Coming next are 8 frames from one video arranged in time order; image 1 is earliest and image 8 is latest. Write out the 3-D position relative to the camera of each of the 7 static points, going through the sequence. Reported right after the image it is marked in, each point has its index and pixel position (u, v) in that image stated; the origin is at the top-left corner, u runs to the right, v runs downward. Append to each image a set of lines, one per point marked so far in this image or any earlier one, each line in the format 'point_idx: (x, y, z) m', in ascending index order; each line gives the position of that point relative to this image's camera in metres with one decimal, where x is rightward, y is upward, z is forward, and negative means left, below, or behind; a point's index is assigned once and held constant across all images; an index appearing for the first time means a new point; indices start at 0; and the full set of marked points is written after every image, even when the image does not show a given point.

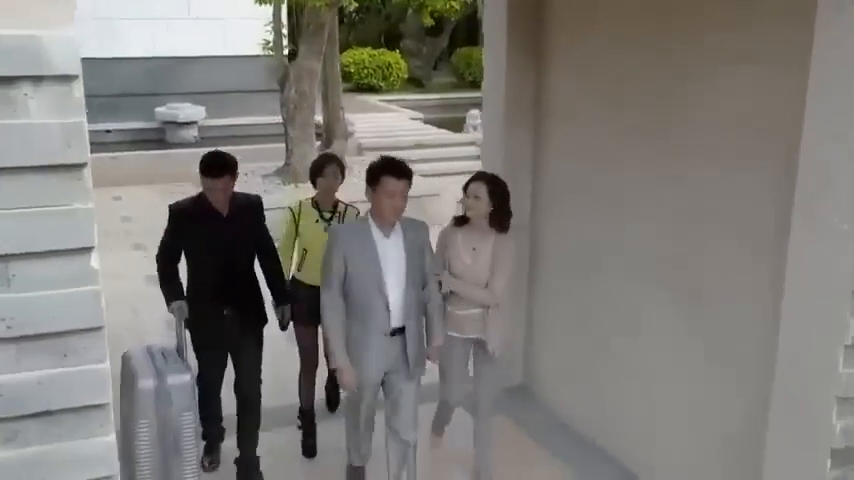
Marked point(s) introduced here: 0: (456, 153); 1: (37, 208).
0: (+0.2, +1.1, +11.8) m
1: (-0.8, +0.1, +1.9) m
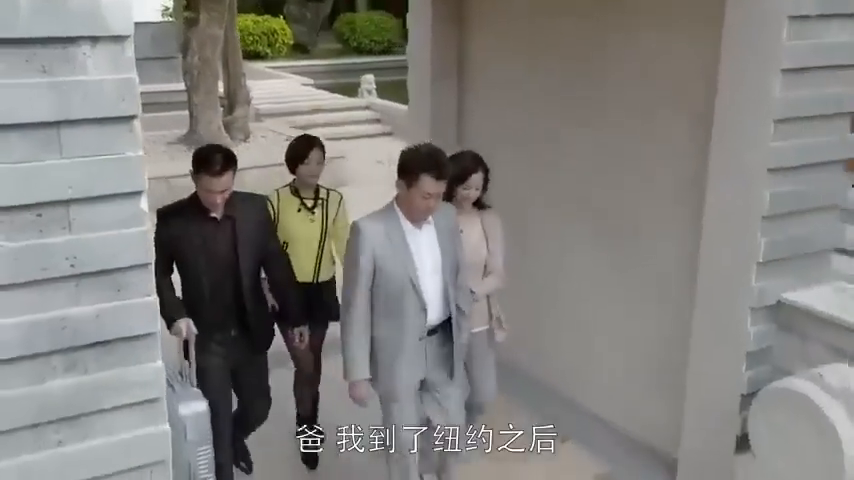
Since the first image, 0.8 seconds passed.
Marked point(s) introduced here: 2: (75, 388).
0: (-1.1, +1.6, +12.0) m
1: (-0.8, +0.2, +2.1) m
2: (-0.9, -0.4, +2.2) m
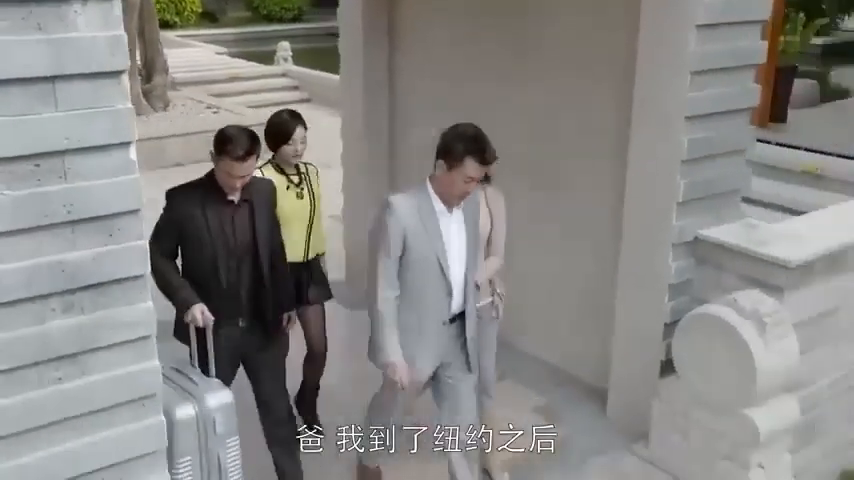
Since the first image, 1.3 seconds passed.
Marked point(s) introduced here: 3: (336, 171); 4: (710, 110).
0: (-2.2, +2.1, +12.0) m
1: (-0.9, +0.3, +2.3) m
2: (-0.9, -0.2, +2.4) m
3: (-0.9, +0.7, +8.8) m
4: (+1.2, +0.5, +3.6) m
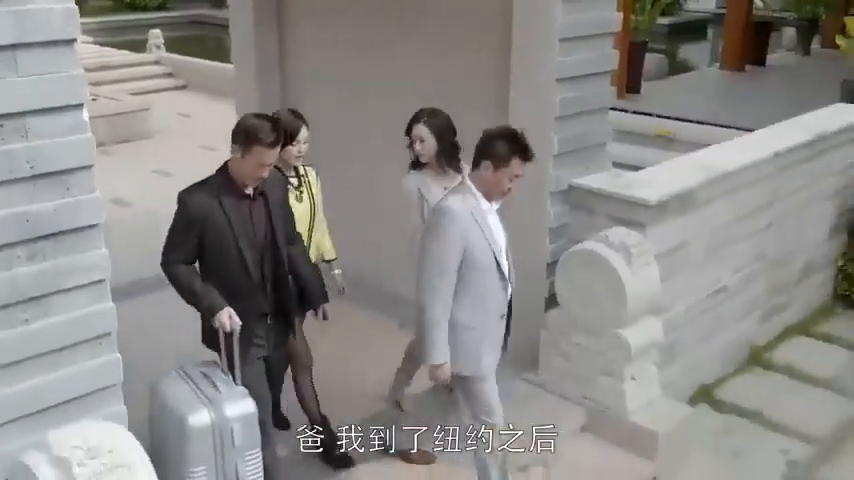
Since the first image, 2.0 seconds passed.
0: (-3.9, +2.2, +11.9) m
1: (-1.1, +0.5, +2.5) m
2: (-1.1, -0.1, +2.6) m
3: (-2.1, +0.9, +9.0) m
4: (+0.7, +0.8, +4.2) m
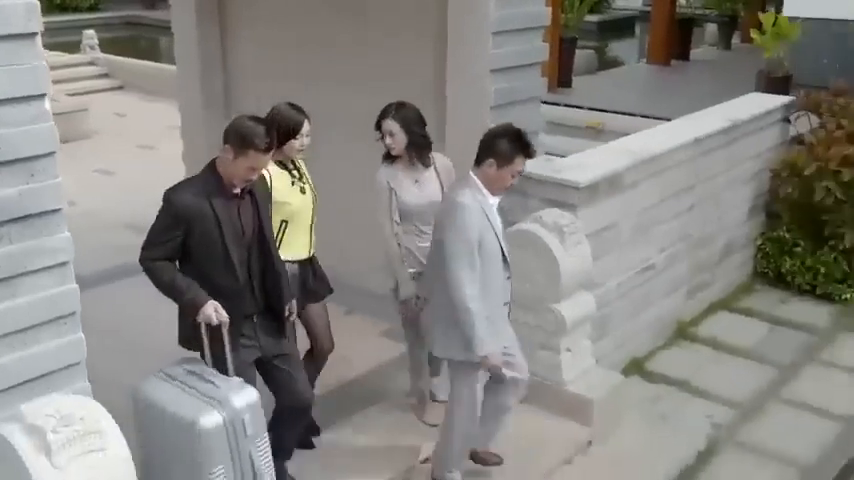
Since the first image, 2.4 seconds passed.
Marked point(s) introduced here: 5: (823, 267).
0: (-4.8, +2.2, +11.9) m
1: (-1.2, +0.5, +2.7) m
2: (-1.3, 0.0, +2.8) m
3: (-2.7, +0.9, +9.0) m
4: (+0.4, +0.9, +4.4) m
5: (+2.7, -0.2, +6.0) m
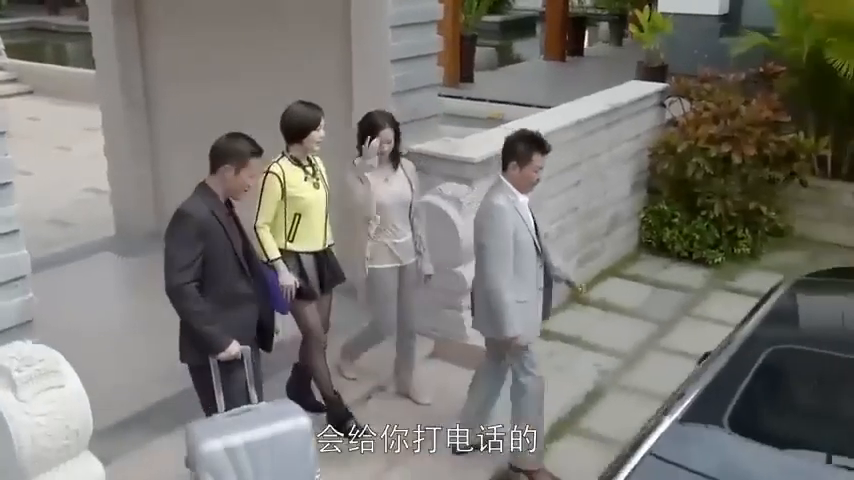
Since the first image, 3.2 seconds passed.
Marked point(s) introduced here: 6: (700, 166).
0: (-6.0, +2.1, +11.9) m
1: (-1.6, +0.6, +3.0) m
2: (-1.6, +0.1, +3.1) m
3: (-3.6, +0.9, +9.2) m
4: (-0.1, +1.0, +4.9) m
5: (+2.0, 0.0, +6.7) m
6: (+2.0, +0.5, +6.6) m
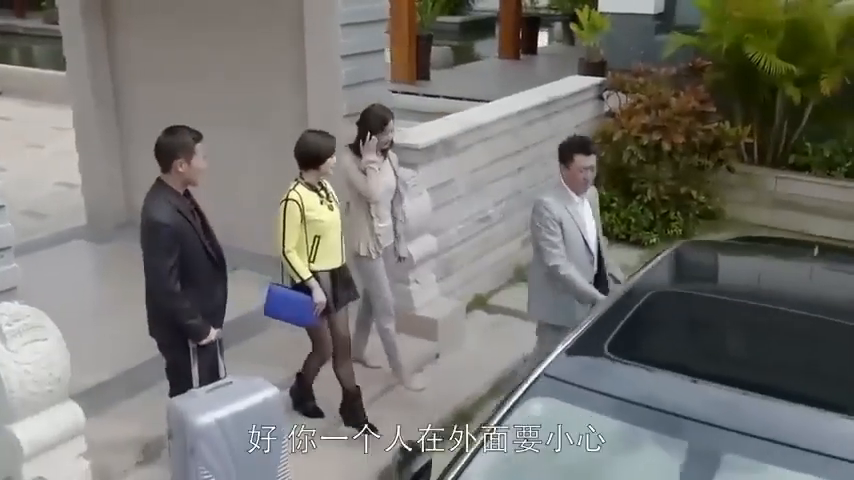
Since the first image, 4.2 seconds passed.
0: (-6.5, +2.1, +12.1) m
1: (-1.8, +0.7, +3.4) m
2: (-1.9, +0.2, +3.5) m
3: (-4.1, +1.0, +9.6) m
4: (-0.4, +1.2, +5.4) m
5: (+1.7, +0.2, +7.2) m
6: (+1.6, +0.7, +7.1) m
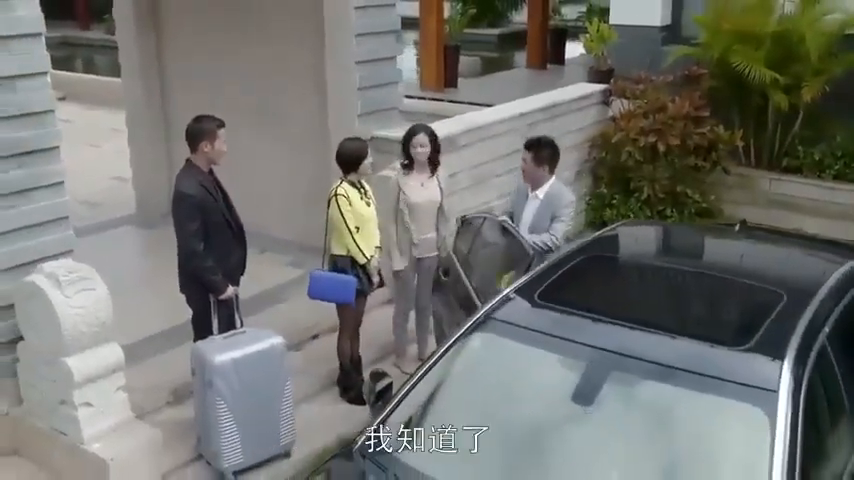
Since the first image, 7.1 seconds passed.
0: (-6.1, +2.3, +13.2) m
1: (-1.9, +0.9, +4.2) m
2: (-2.0, +0.3, +4.3) m
3: (-3.8, +1.1, +10.5) m
4: (-0.4, +1.3, +6.1) m
5: (+1.8, +0.2, +7.8) m
6: (+1.8, +0.7, +7.7) m
